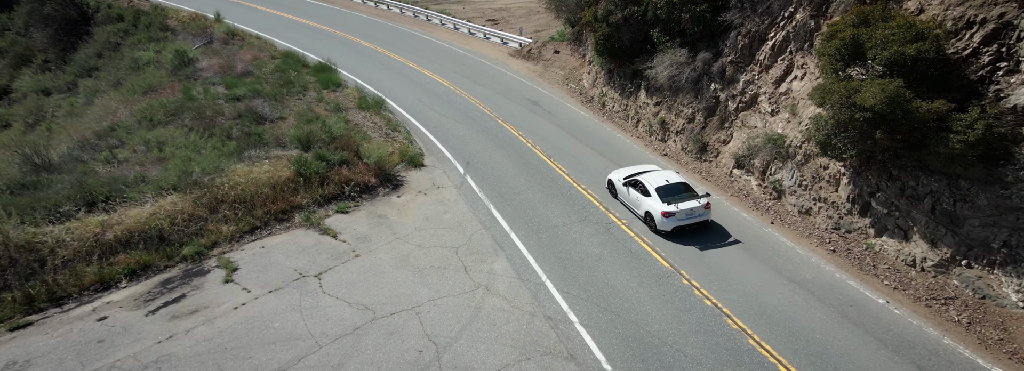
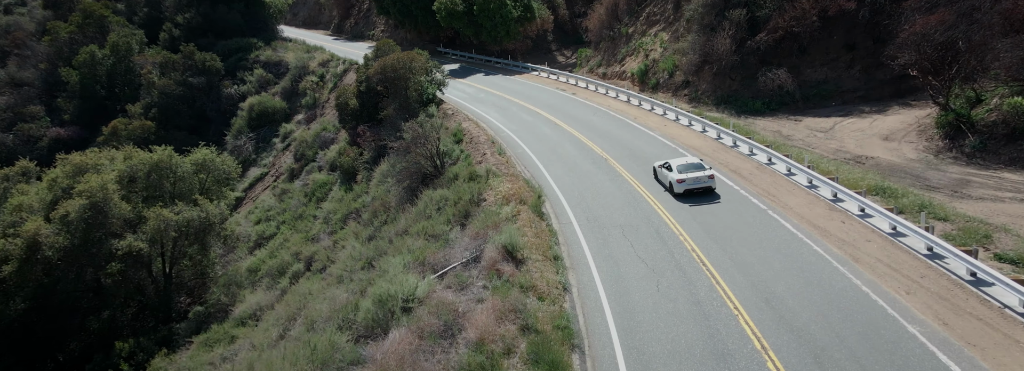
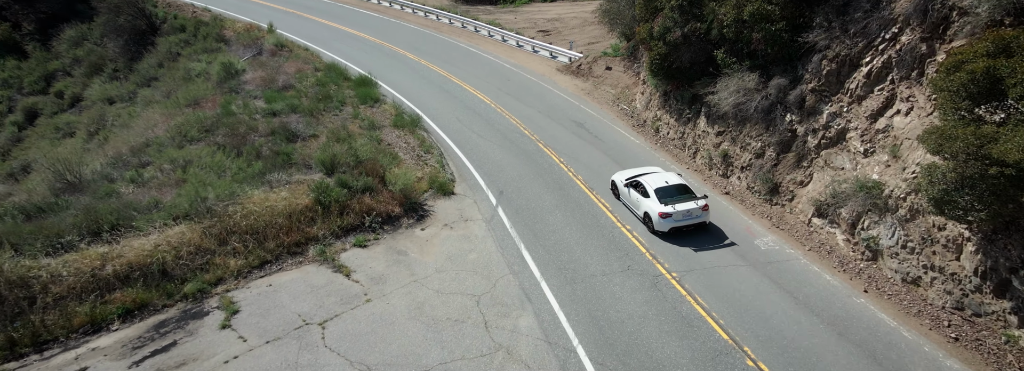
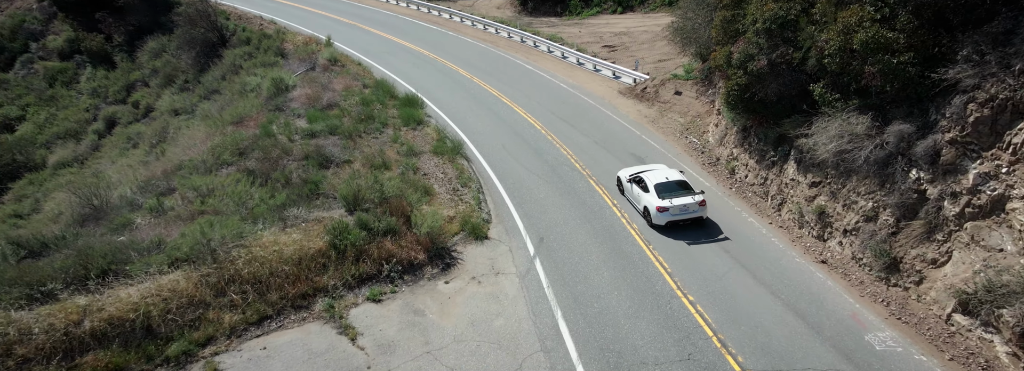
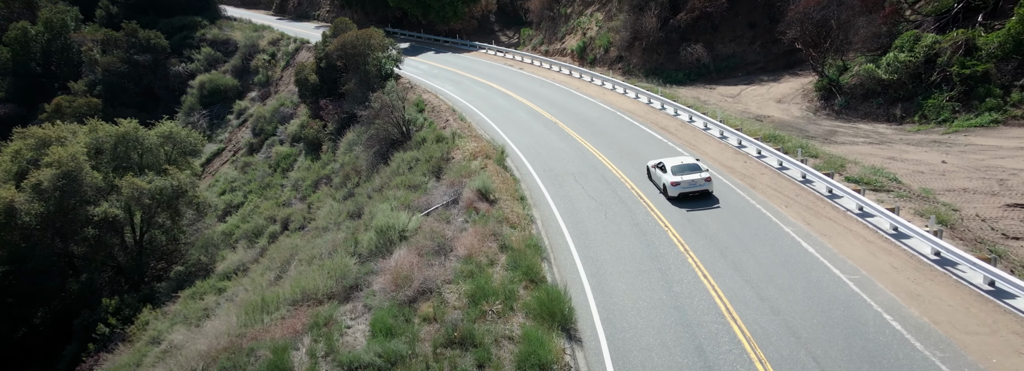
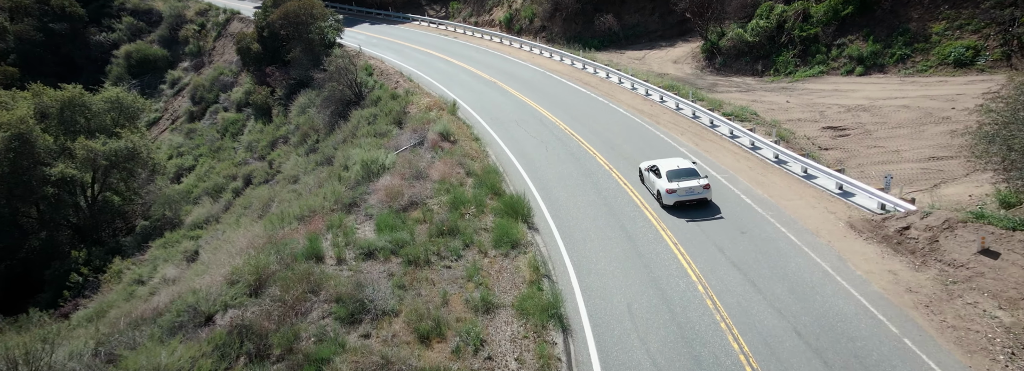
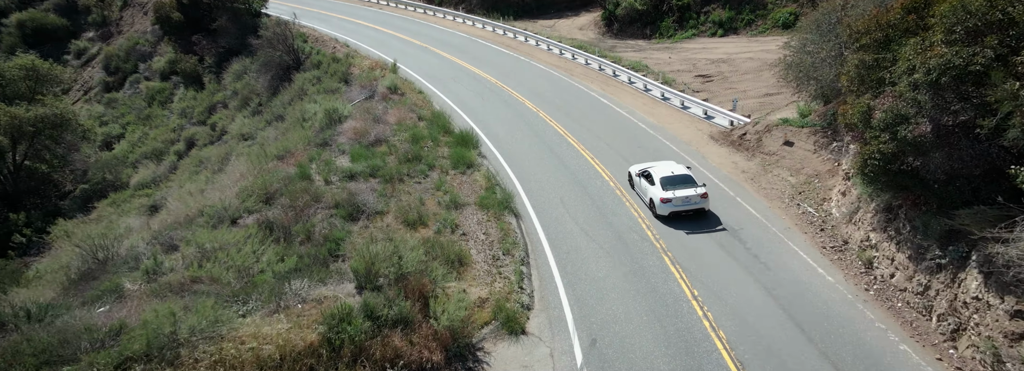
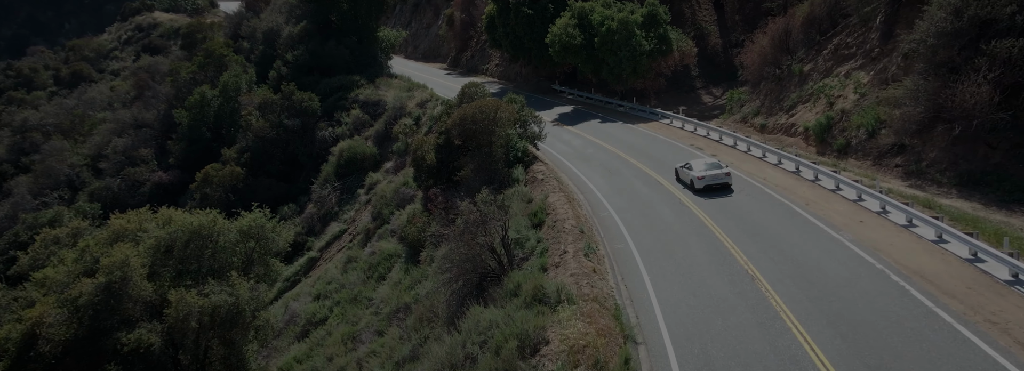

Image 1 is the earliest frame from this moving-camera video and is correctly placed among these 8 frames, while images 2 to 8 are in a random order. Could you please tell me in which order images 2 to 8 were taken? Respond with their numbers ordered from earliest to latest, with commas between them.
3, 4, 7, 6, 5, 2, 8
